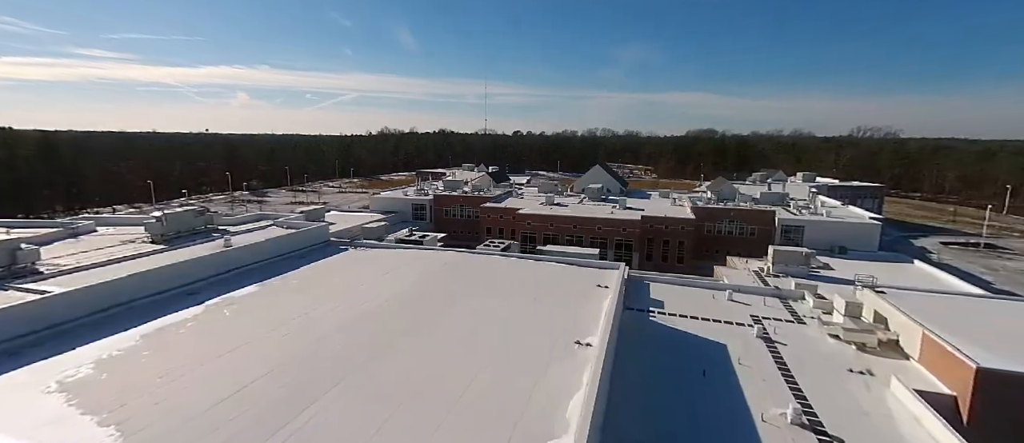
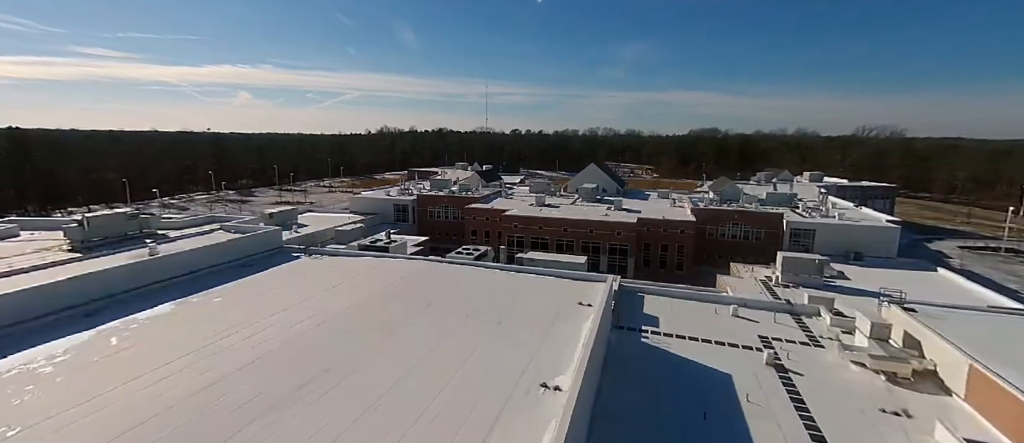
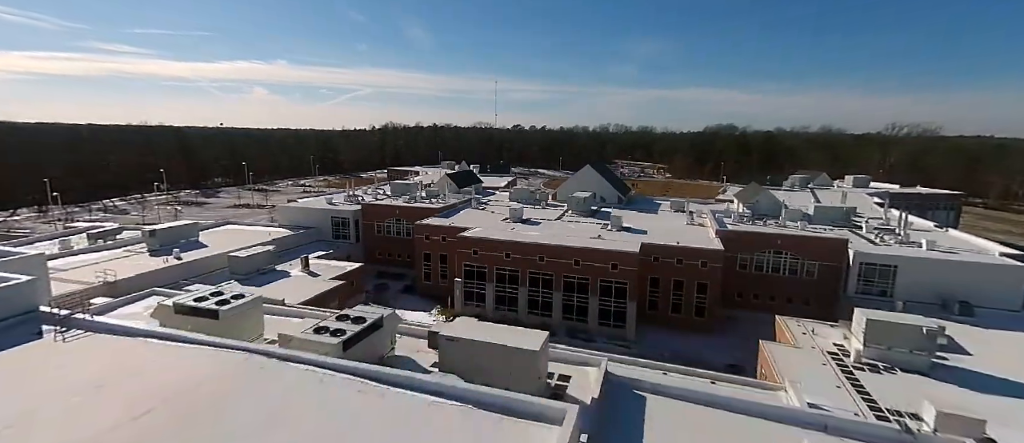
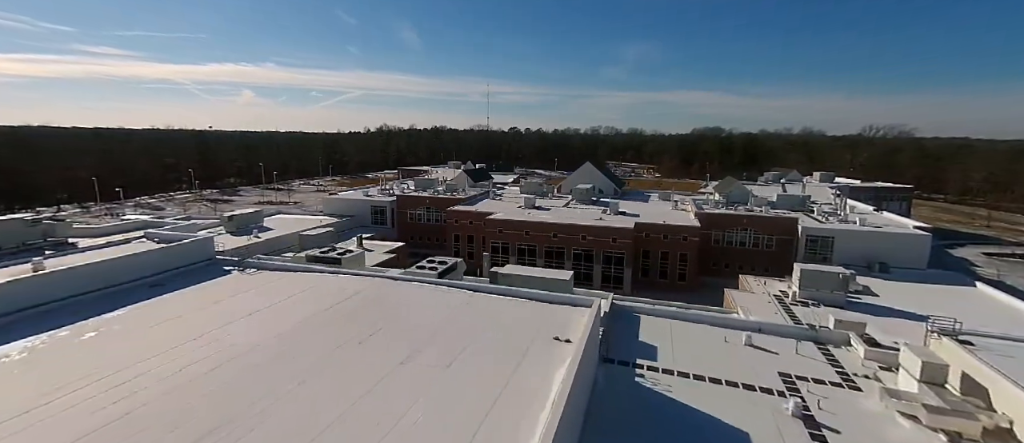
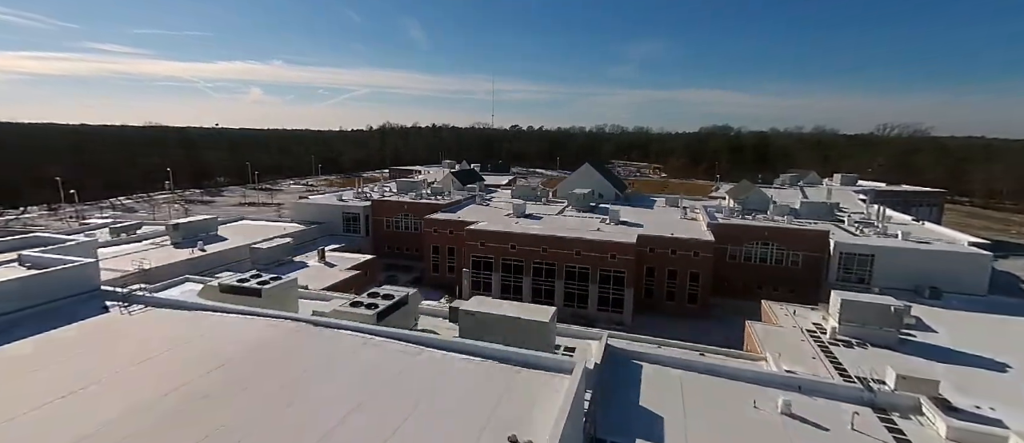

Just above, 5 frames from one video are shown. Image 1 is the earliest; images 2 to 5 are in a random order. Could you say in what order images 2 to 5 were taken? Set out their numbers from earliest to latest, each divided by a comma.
2, 4, 5, 3
